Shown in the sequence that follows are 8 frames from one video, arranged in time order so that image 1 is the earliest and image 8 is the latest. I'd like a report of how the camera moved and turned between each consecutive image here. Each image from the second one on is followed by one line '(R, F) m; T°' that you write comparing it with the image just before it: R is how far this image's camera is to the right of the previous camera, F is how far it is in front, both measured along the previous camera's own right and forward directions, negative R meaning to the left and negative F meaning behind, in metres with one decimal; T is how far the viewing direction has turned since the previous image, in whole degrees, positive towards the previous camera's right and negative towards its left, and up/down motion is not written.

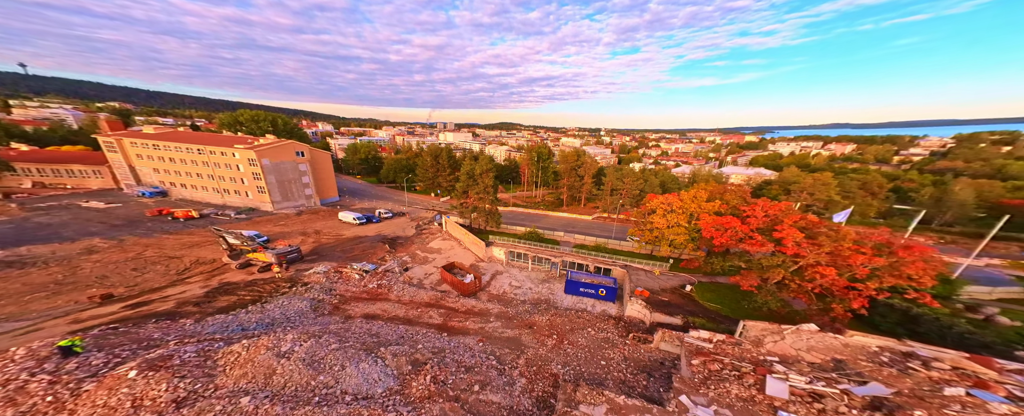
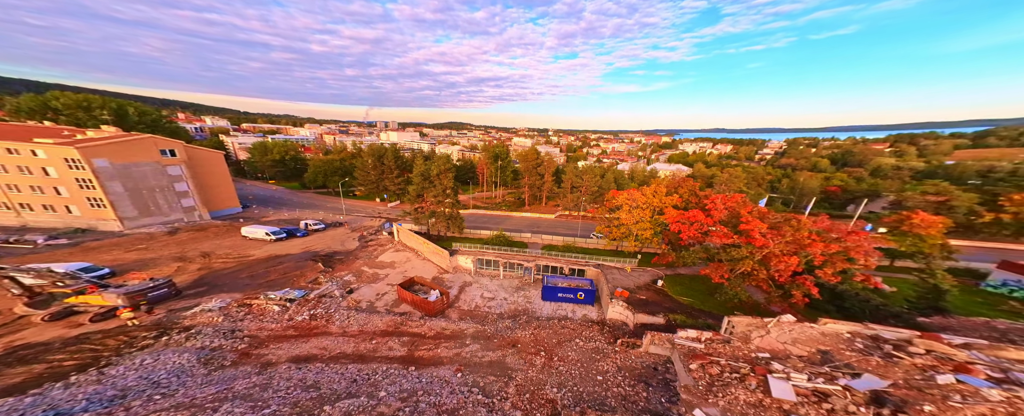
(-1.4, +2.4) m; +10°
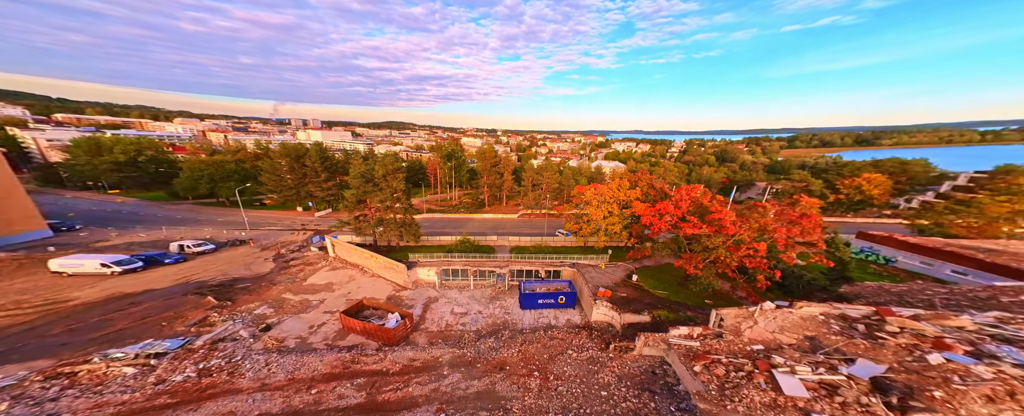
(-1.7, +2.5) m; +10°
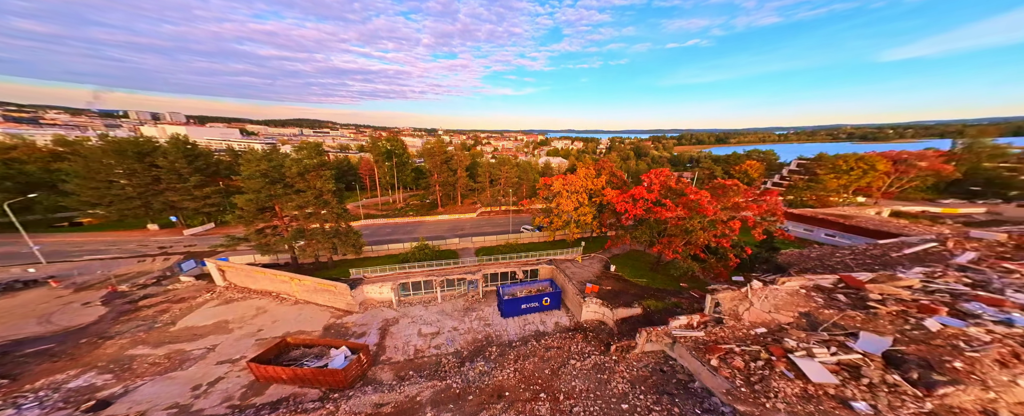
(-2.0, +2.9) m; +11°
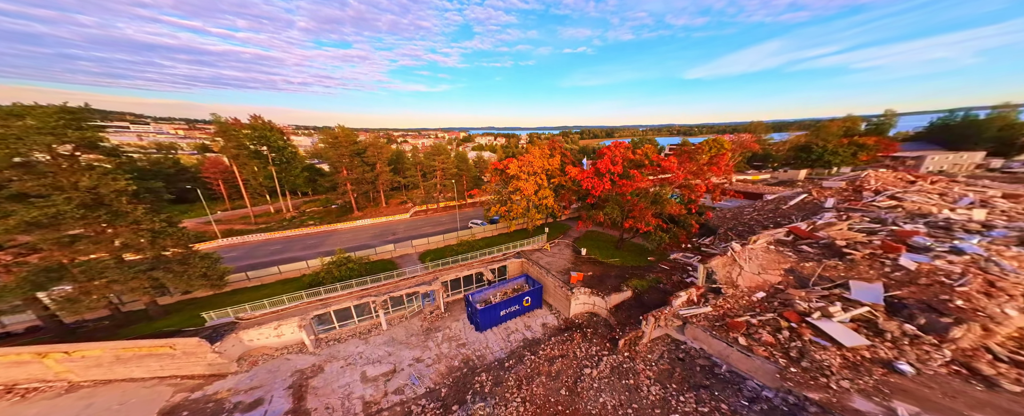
(-2.3, +4.1) m; +15°
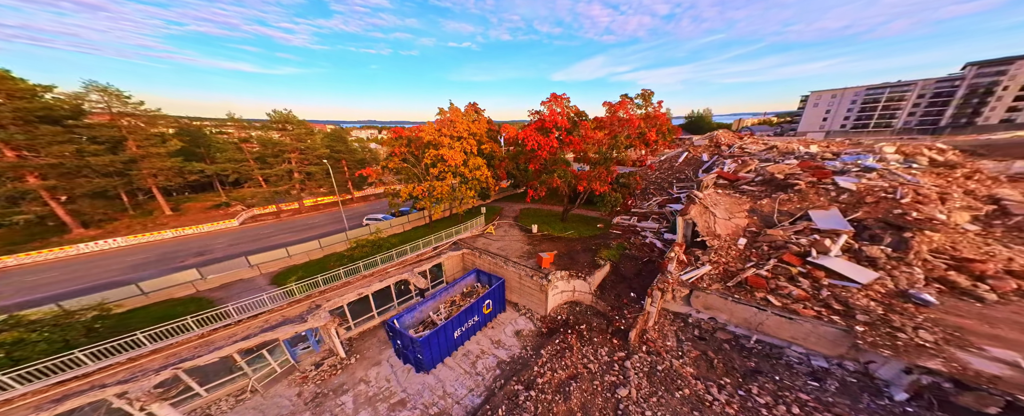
(-1.7, +5.7) m; +20°
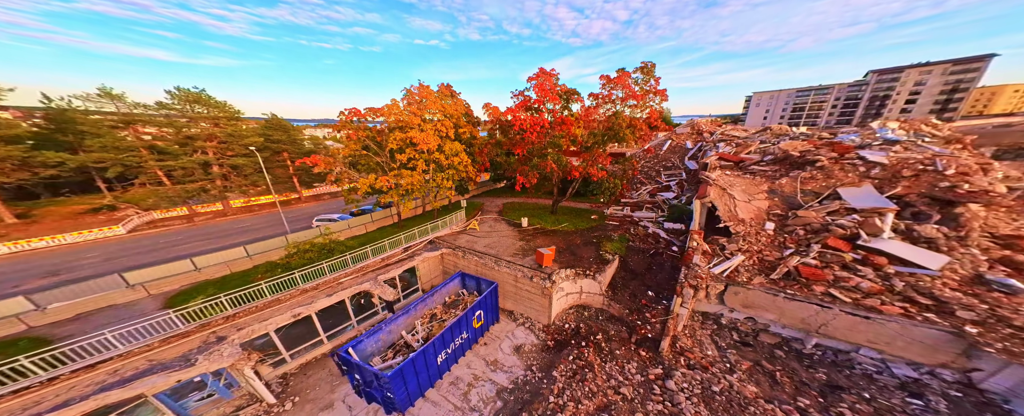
(-0.8, +2.5) m; +6°
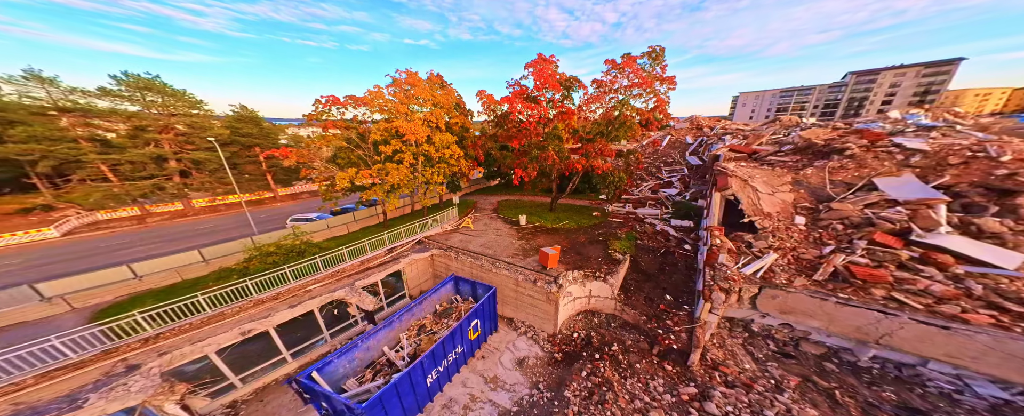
(-0.3, +1.4) m; +2°
